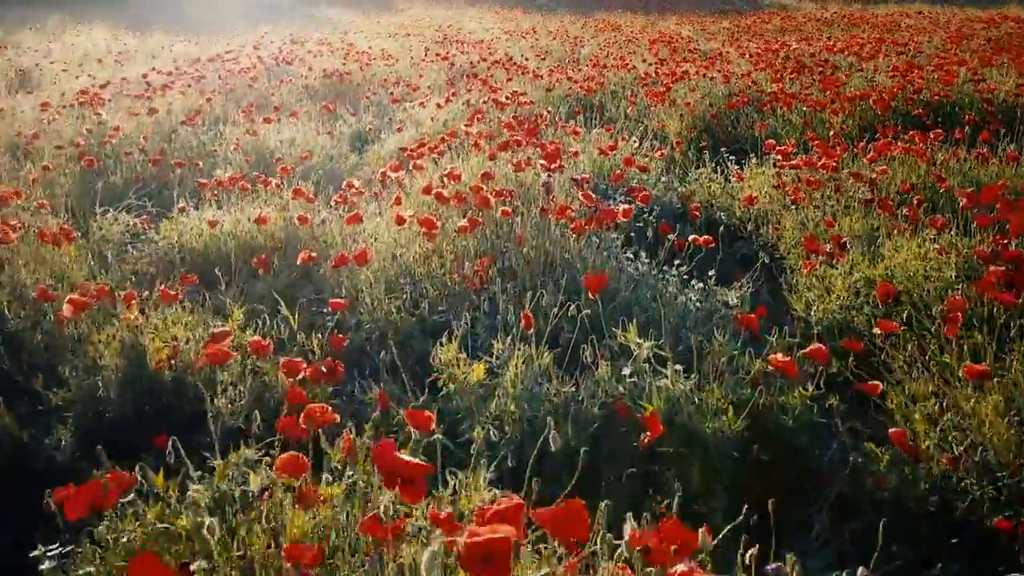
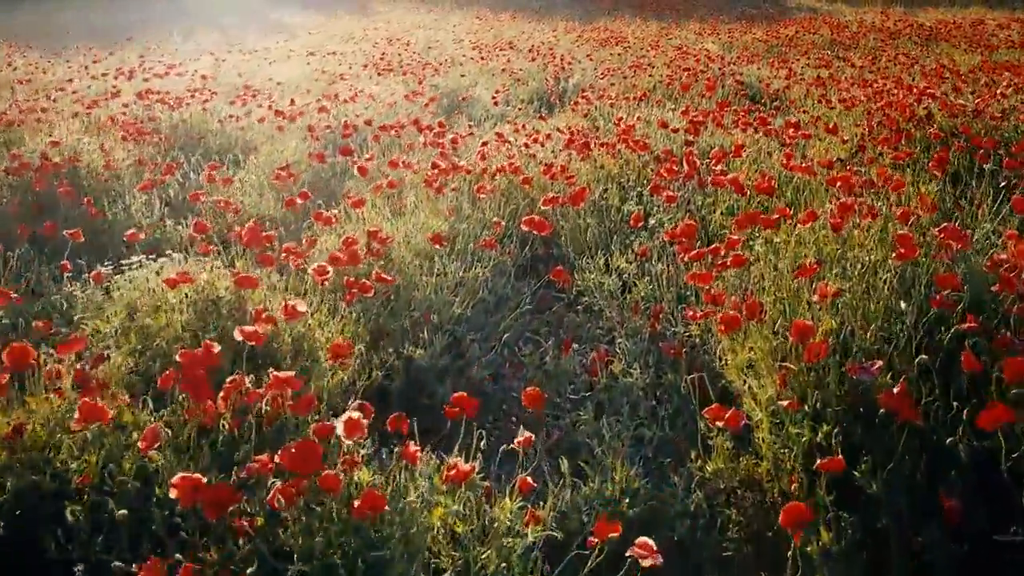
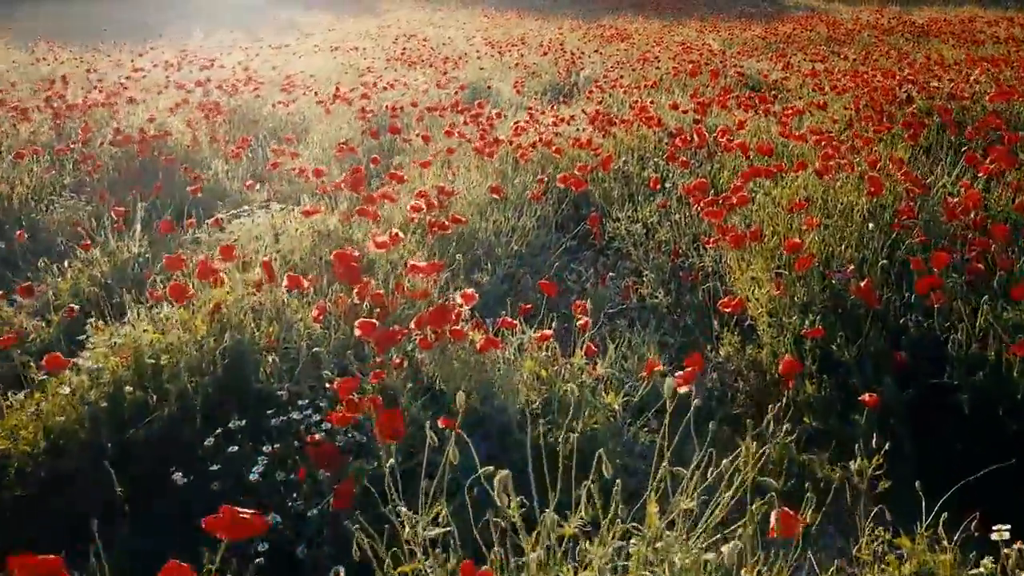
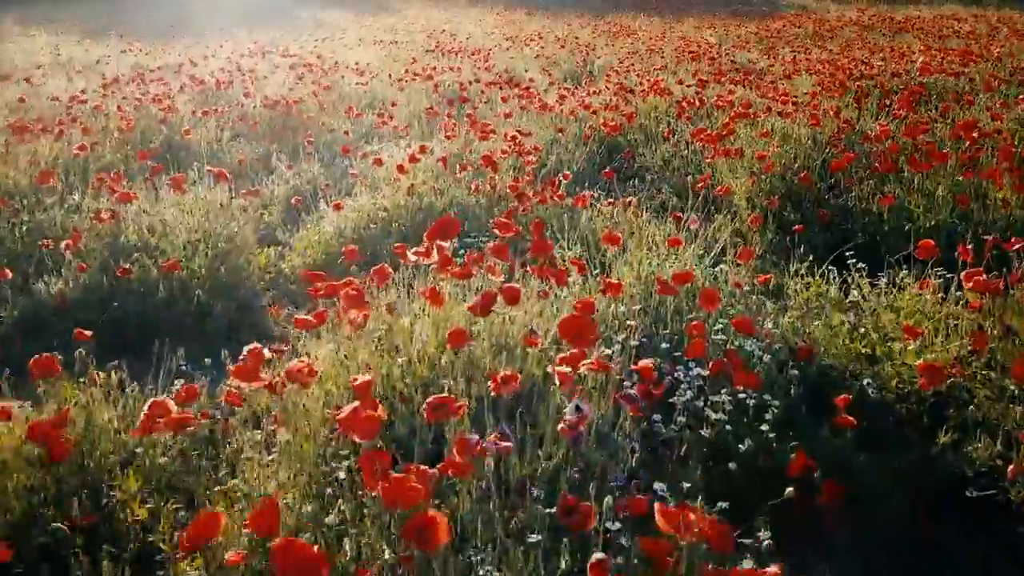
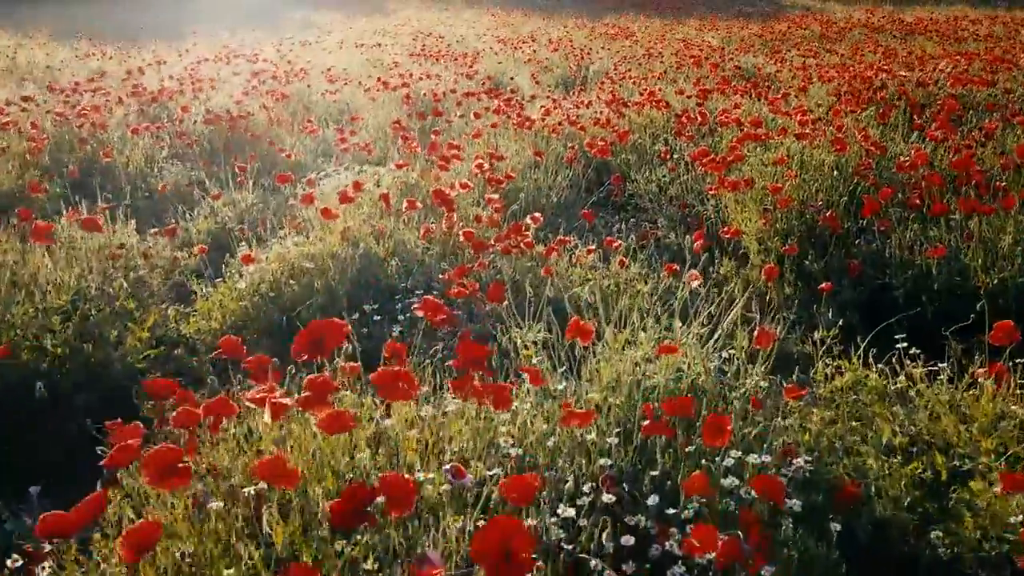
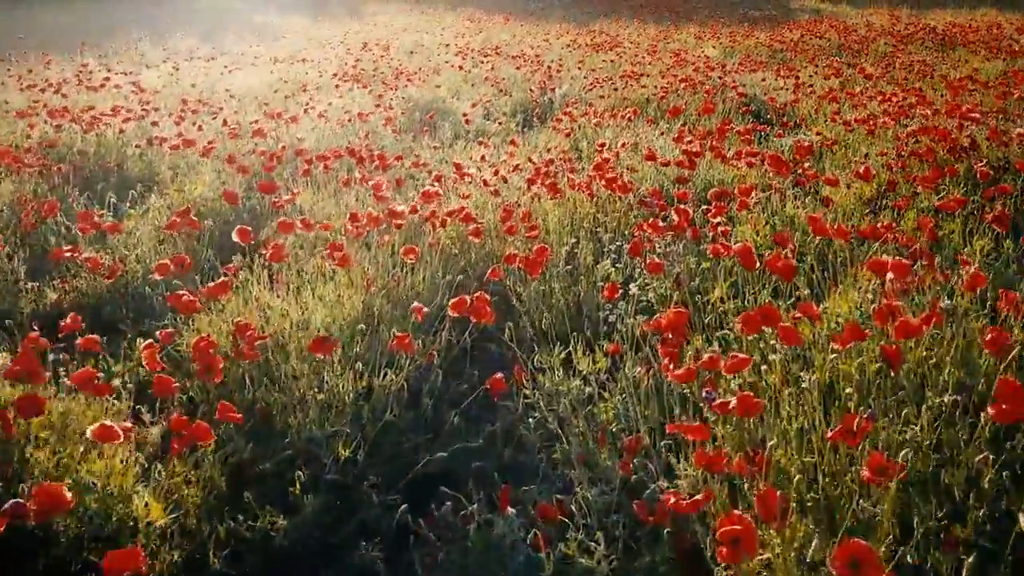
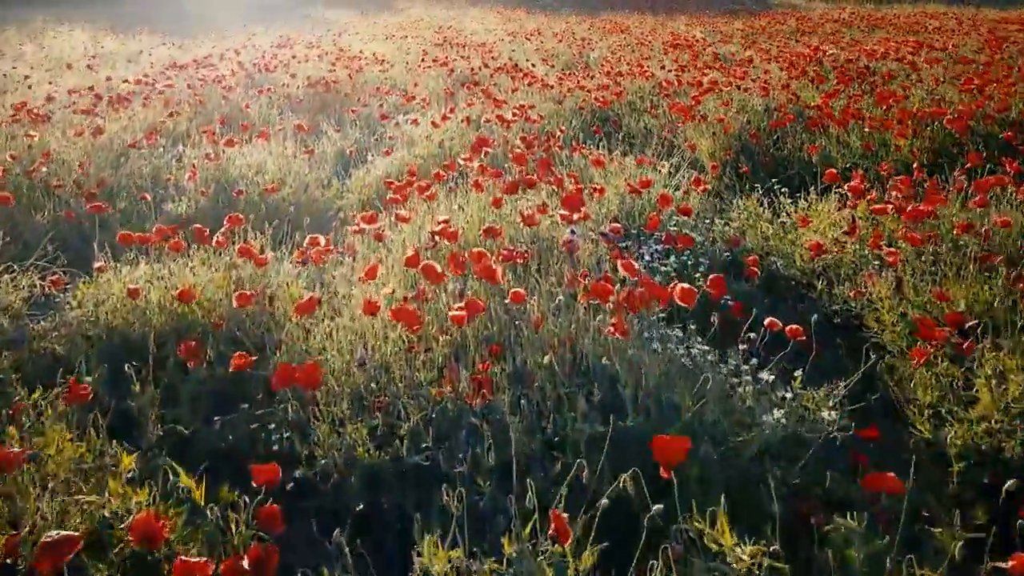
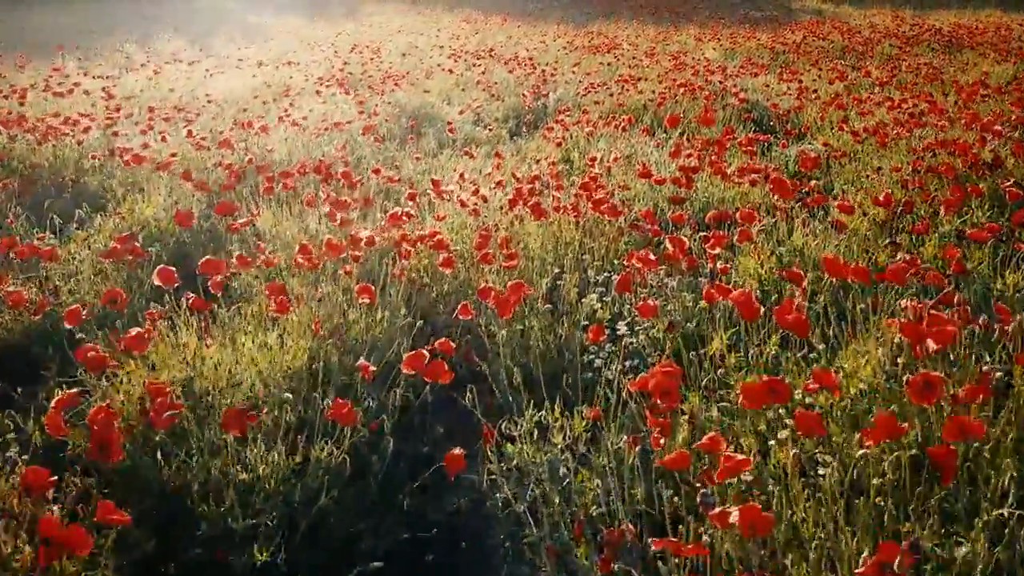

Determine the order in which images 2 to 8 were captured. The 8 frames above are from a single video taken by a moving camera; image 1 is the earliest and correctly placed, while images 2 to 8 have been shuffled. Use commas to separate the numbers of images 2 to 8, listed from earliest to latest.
7, 4, 5, 3, 2, 6, 8
